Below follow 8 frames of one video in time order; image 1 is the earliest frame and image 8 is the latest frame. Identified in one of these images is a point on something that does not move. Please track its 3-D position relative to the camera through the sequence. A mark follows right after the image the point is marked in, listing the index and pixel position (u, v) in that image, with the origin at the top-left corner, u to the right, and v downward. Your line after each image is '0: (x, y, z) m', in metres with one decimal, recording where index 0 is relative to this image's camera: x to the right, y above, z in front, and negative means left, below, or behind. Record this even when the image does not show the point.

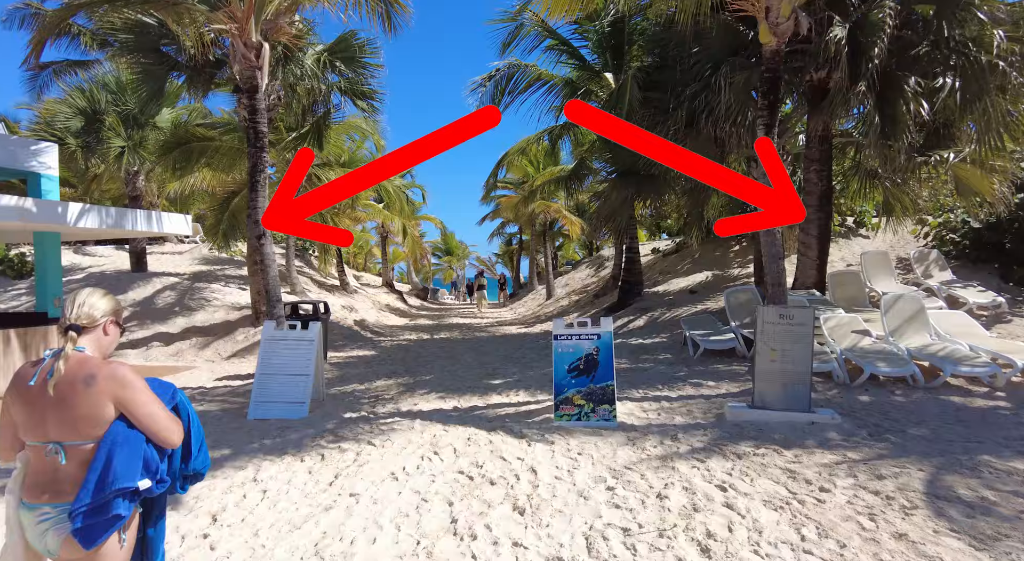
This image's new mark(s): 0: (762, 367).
0: (+2.2, -0.8, +4.8) m
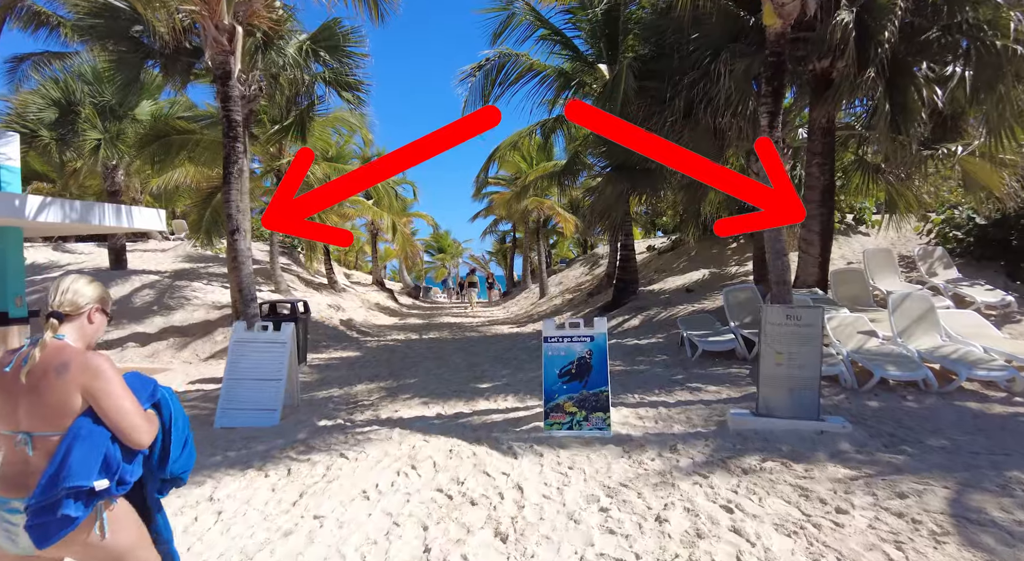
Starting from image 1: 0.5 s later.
0: (+2.1, -0.8, +4.5) m
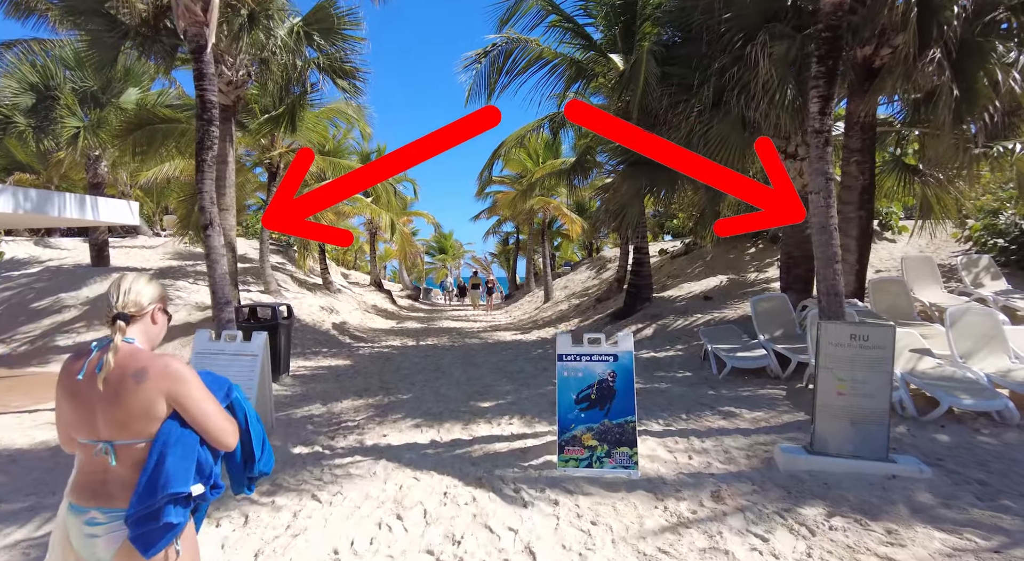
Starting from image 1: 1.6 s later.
0: (+2.2, -0.8, +3.8) m
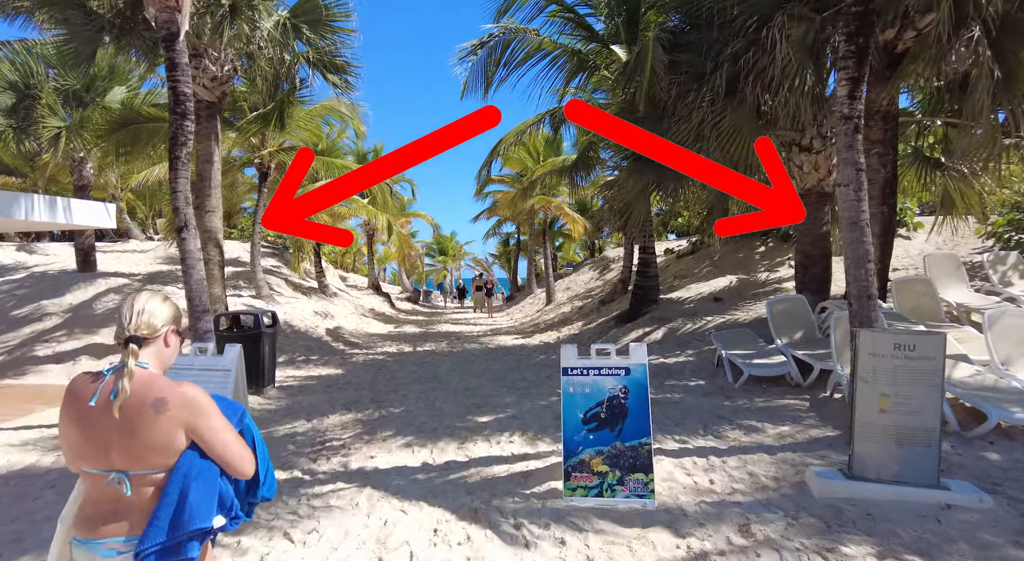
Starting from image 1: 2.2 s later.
0: (+2.2, -0.9, +3.3) m
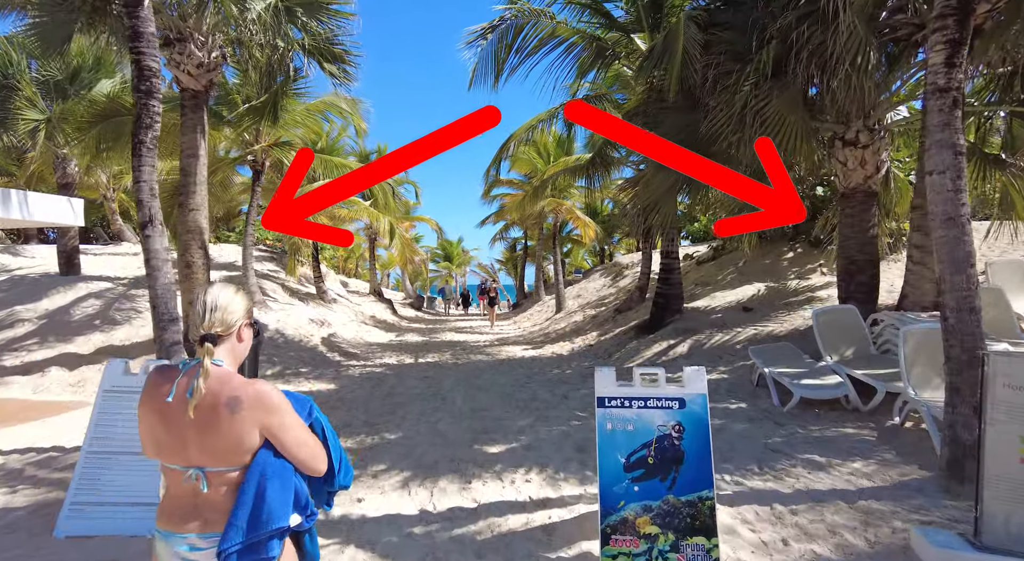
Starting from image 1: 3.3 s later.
0: (+2.3, -0.9, +2.5) m
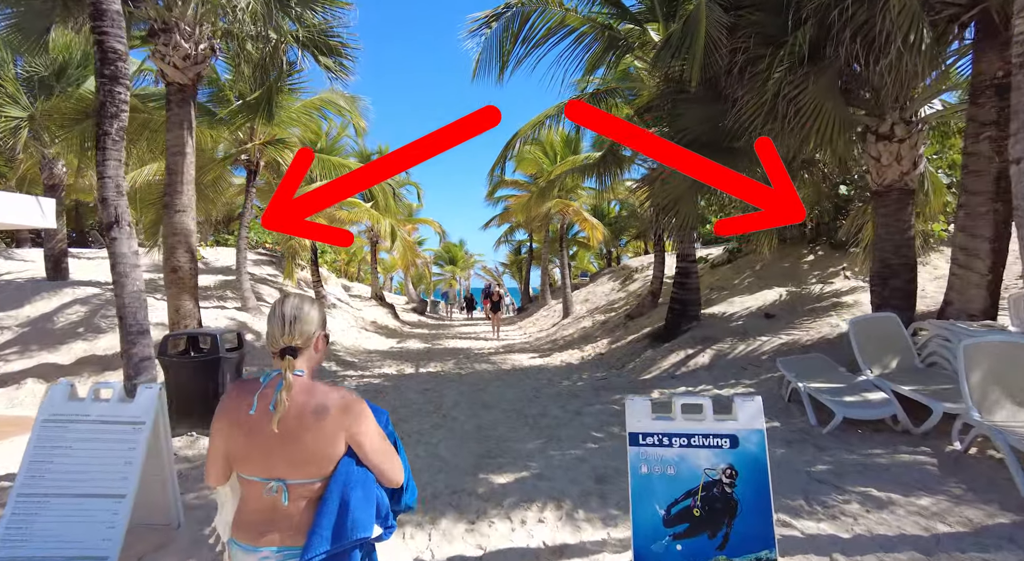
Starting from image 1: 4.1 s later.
0: (+2.3, -0.9, +2.0) m
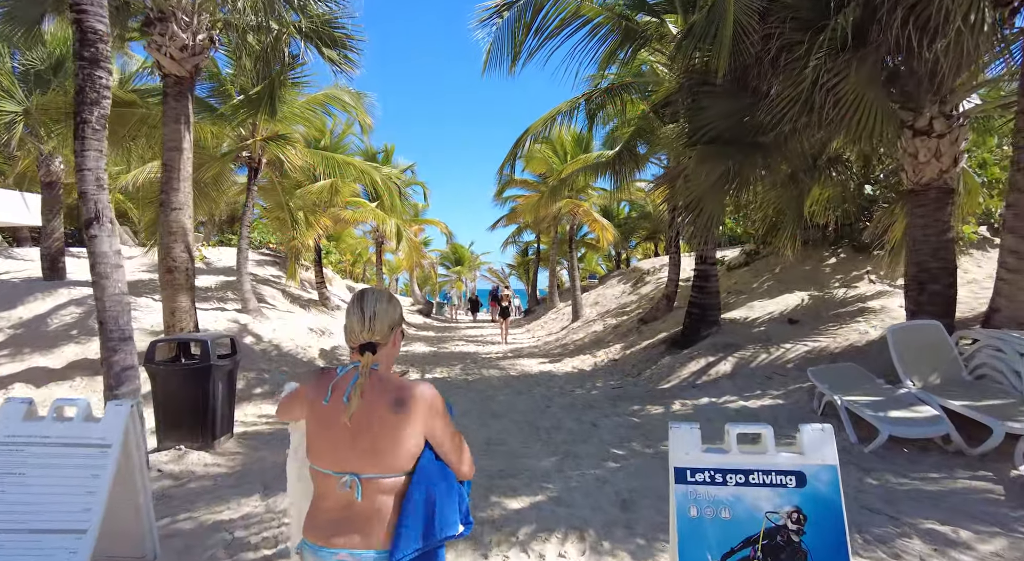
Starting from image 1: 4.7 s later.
0: (+2.4, -1.0, +1.6) m
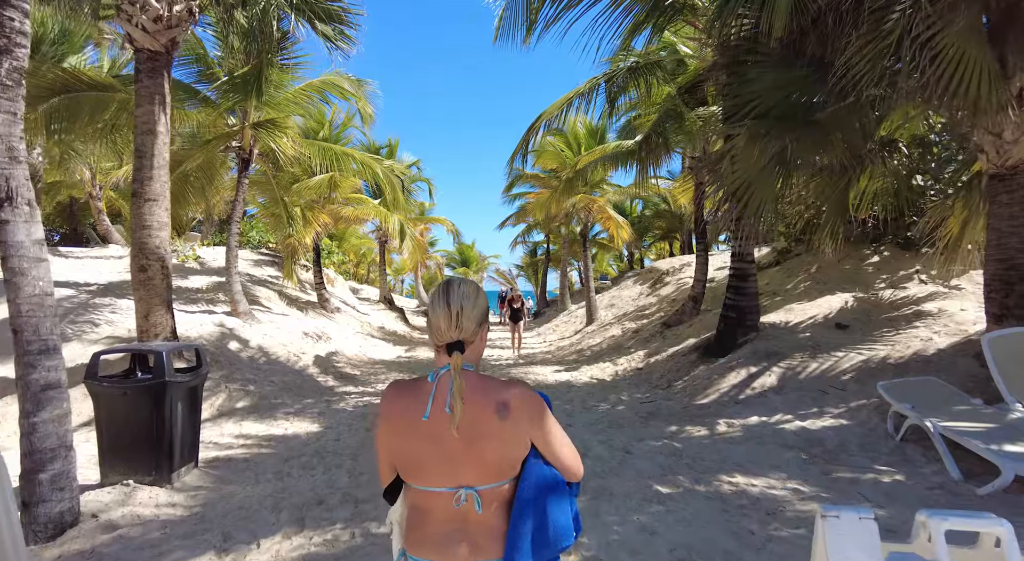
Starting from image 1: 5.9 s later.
0: (+2.5, -0.9, +0.8) m
